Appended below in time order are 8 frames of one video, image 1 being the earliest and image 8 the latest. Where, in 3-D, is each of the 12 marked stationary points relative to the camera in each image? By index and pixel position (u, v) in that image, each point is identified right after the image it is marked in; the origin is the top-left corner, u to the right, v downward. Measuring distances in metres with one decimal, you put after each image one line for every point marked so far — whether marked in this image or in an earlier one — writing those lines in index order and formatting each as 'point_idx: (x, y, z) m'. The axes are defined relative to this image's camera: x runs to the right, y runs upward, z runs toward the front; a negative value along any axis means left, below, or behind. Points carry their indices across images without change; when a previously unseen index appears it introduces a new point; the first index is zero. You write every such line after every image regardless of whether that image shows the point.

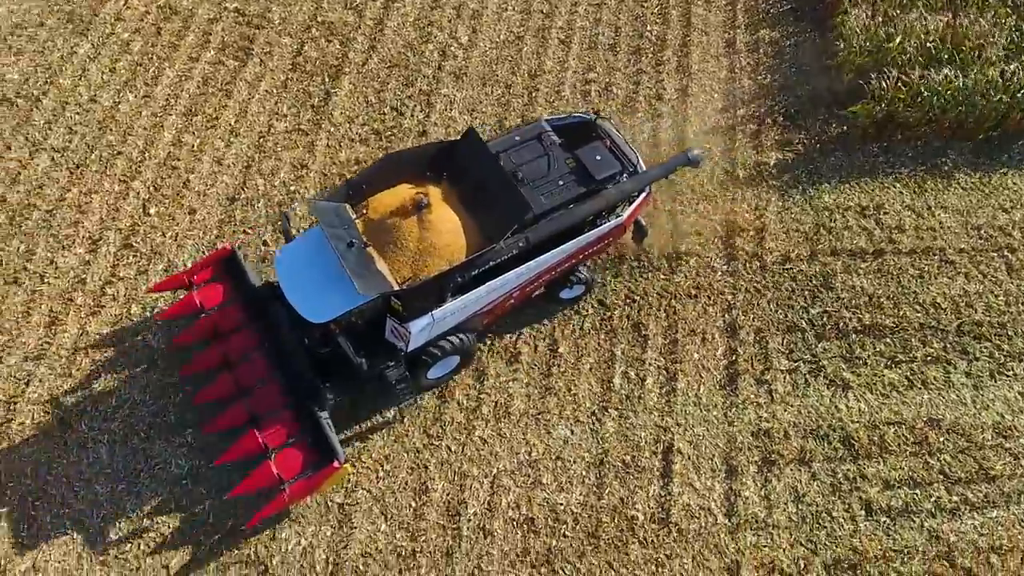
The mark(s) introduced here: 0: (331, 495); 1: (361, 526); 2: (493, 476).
0: (-1.4, -1.6, +6.6) m
1: (-1.2, -1.8, +6.4) m
2: (-0.1, -1.5, +6.7) m
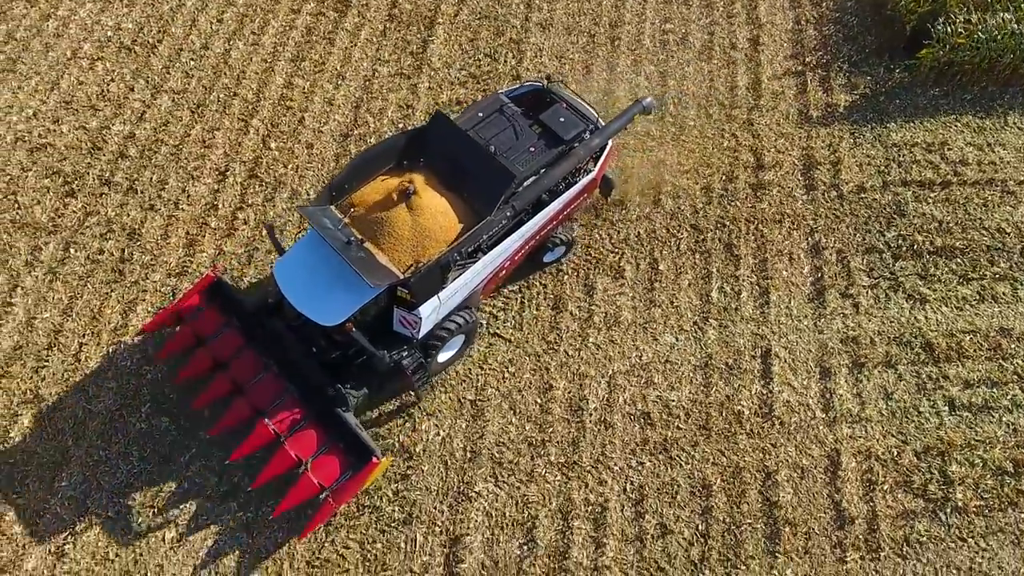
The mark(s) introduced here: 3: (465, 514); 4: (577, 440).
0: (-0.4, -0.9, +7.2) m
1: (-0.2, -1.1, +7.0) m
2: (+0.8, -0.8, +7.3) m
3: (-0.4, -1.8, +6.6) m
4: (+0.6, -1.3, +7.0) m
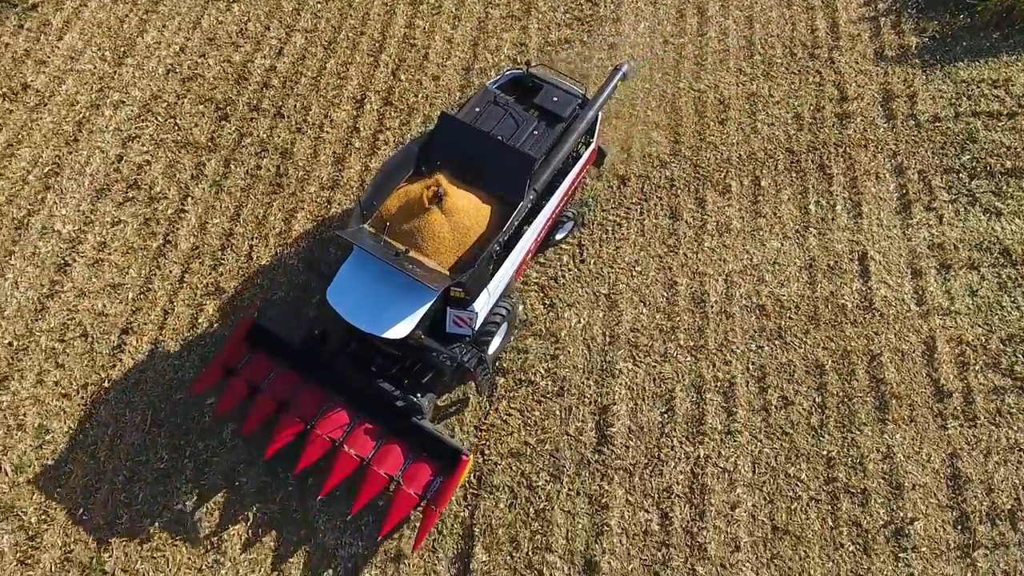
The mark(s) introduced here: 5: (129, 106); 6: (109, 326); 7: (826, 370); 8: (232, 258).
0: (+0.8, 0.0, +8.0) m
1: (+1.1, -0.2, +7.9) m
2: (+2.1, +0.1, +8.1) m
3: (+0.9, -0.9, +7.4) m
4: (+1.8, -0.4, +7.8) m
5: (-4.1, +1.9, +8.9) m
6: (-3.6, -0.3, +7.5) m
7: (+2.8, -0.8, +7.6) m
8: (-2.6, +0.3, +7.9) m
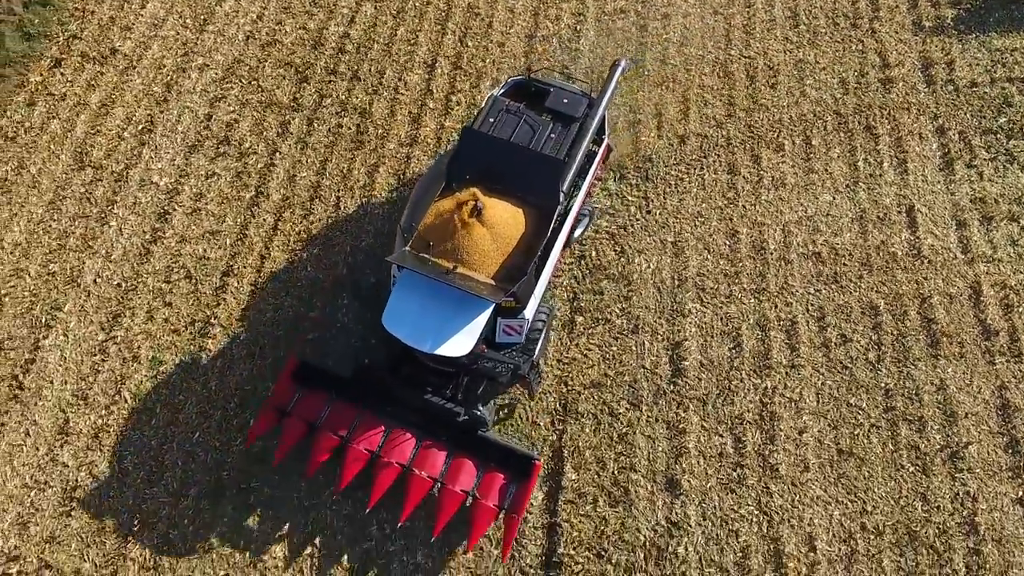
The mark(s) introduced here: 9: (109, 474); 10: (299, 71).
0: (+1.5, +0.5, +8.5) m
1: (+1.8, +0.3, +8.4) m
2: (+2.8, +0.7, +8.7) m
3: (+1.6, -0.4, +7.9) m
4: (+2.5, +0.2, +8.3) m
5: (-3.4, +2.5, +9.4) m
6: (-2.9, +0.2, +8.0) m
7: (+3.6, -0.2, +8.2) m
8: (-1.9, +0.8, +8.4) m
9: (-3.3, -1.5, +6.9) m
10: (-2.4, +2.4, +9.4) m
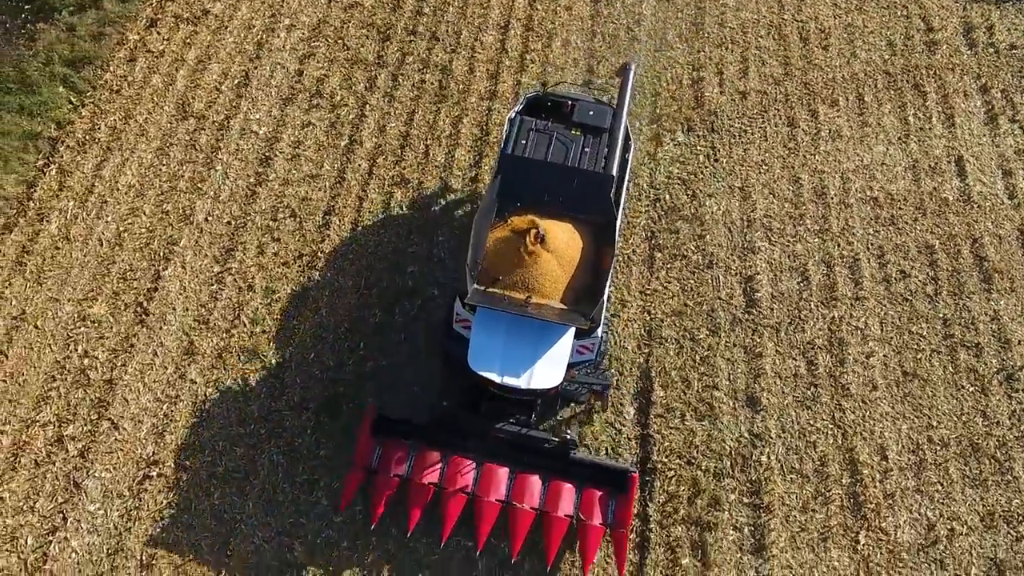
0: (+2.4, +1.1, +9.1) m
1: (+2.6, +0.9, +9.0) m
2: (+3.6, +1.3, +9.3) m
3: (+2.4, +0.3, +8.5) m
4: (+3.3, +0.8, +8.9) m
5: (-2.5, +3.1, +10.0) m
6: (-2.0, +0.8, +8.5) m
7: (+4.4, +0.4, +8.8) m
8: (-1.1, +1.4, +9.0) m
9: (-2.4, -0.9, +7.4) m
10: (-1.6, +3.1, +10.0) m
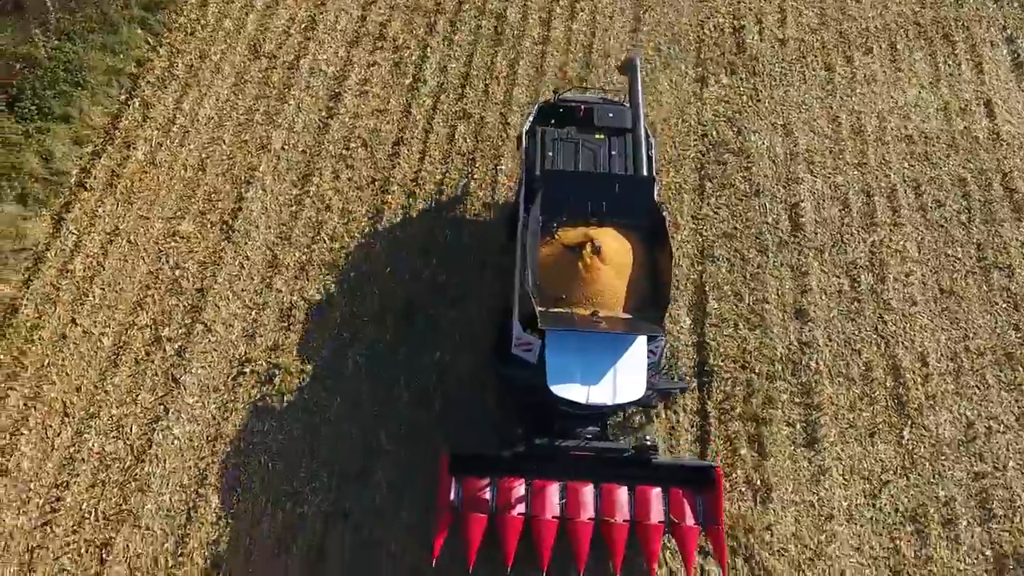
0: (+3.0, +1.9, +9.6) m
1: (+3.2, +1.7, +9.5) m
2: (+4.3, +2.0, +9.8) m
3: (+3.0, +1.0, +9.0) m
4: (+4.0, +1.6, +9.5) m
5: (-1.9, +3.9, +10.5) m
6: (-1.4, +1.6, +9.1) m
7: (+5.0, +1.2, +9.3) m
8: (-0.5, +2.2, +9.5) m
9: (-1.8, -0.1, +8.0) m
10: (-0.9, +3.8, +10.5) m
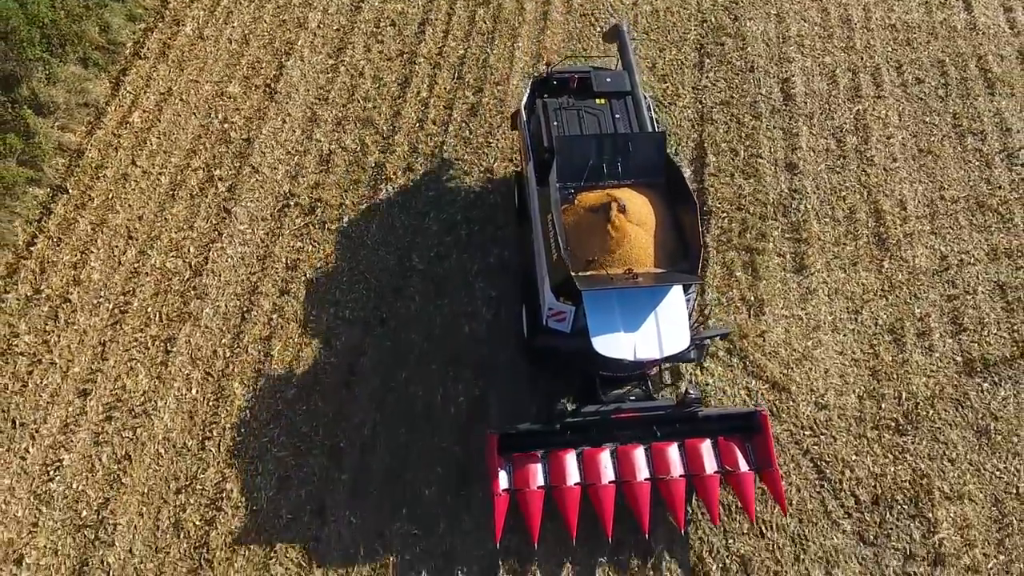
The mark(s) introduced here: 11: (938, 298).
0: (+3.2, +3.5, +10.5) m
1: (+3.4, +3.2, +10.3) m
2: (+4.4, +3.6, +10.6) m
3: (+3.2, +2.6, +9.9) m
4: (+4.1, +3.1, +10.3) m
5: (-1.7, +5.4, +11.4) m
6: (-1.2, +3.2, +9.9) m
7: (+5.2, +2.7, +10.1) m
8: (-0.3, +3.8, +10.4) m
9: (-1.6, +1.5, +8.8) m
10: (-0.7, +5.4, +11.4) m
11: (+4.2, -0.1, +8.2) m
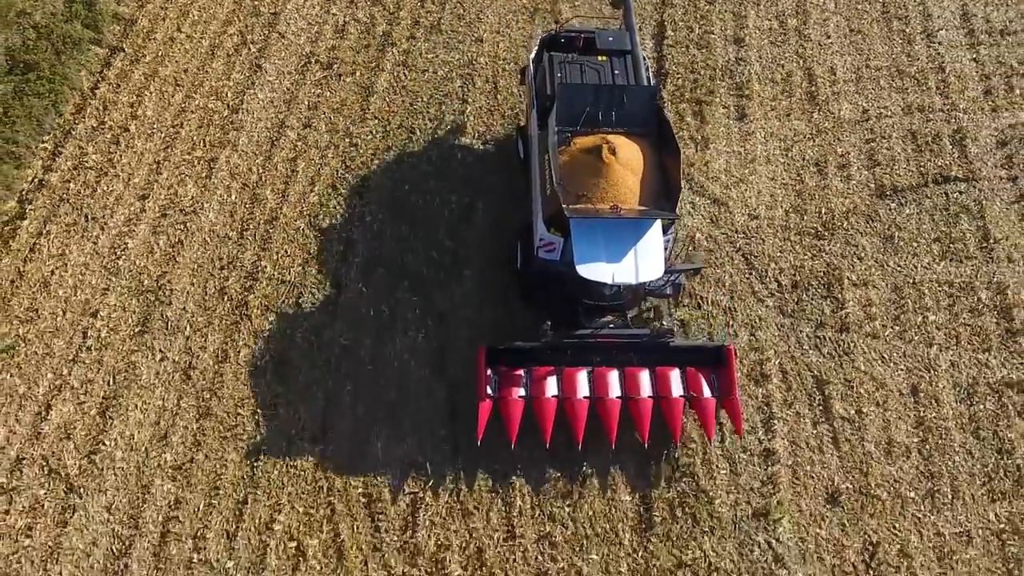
0: (+3.0, +5.2, +12.0) m
1: (+3.3, +5.0, +11.9) m
2: (+4.3, +5.4, +12.2) m
3: (+3.1, +4.4, +11.4) m
4: (+4.0, +4.9, +11.8) m
5: (-1.8, +7.2, +12.9) m
6: (-1.4, +5.0, +11.4) m
7: (+5.1, +4.5, +11.6) m
8: (-0.4, +5.6, +11.9) m
9: (-1.8, +3.3, +10.3) m
10: (-0.9, +7.2, +13.0) m
11: (+4.0, +1.7, +9.7) m
